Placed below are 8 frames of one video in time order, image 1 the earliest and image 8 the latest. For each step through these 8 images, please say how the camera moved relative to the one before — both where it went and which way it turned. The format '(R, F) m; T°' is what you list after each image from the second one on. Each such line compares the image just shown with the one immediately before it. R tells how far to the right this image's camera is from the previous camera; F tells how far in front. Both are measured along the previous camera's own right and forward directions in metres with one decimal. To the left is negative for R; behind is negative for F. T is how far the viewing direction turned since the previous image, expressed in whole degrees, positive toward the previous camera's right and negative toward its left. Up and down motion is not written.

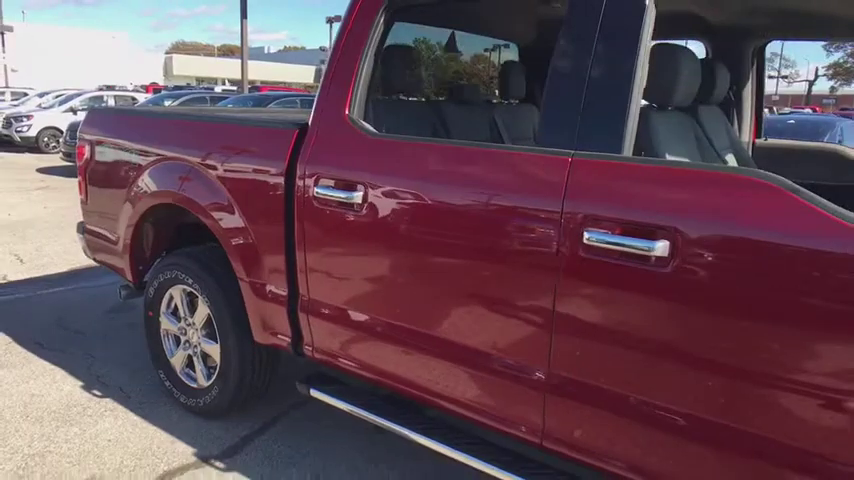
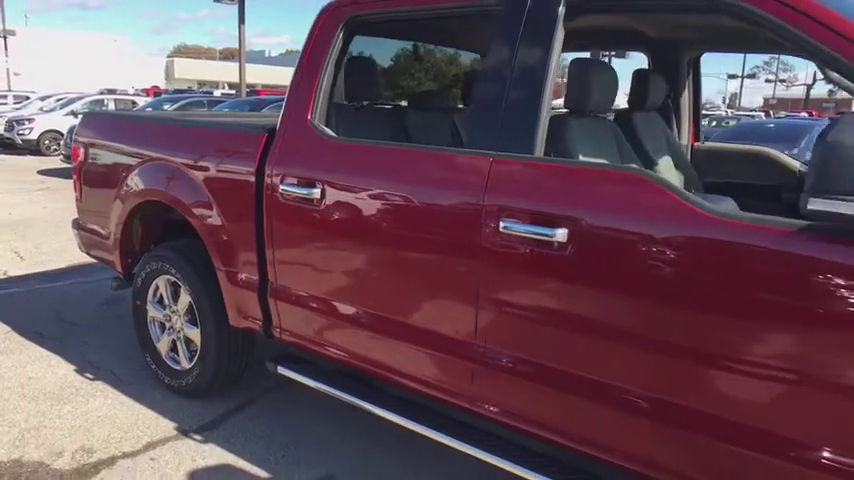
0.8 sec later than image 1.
(+0.2, -0.3) m; 0°
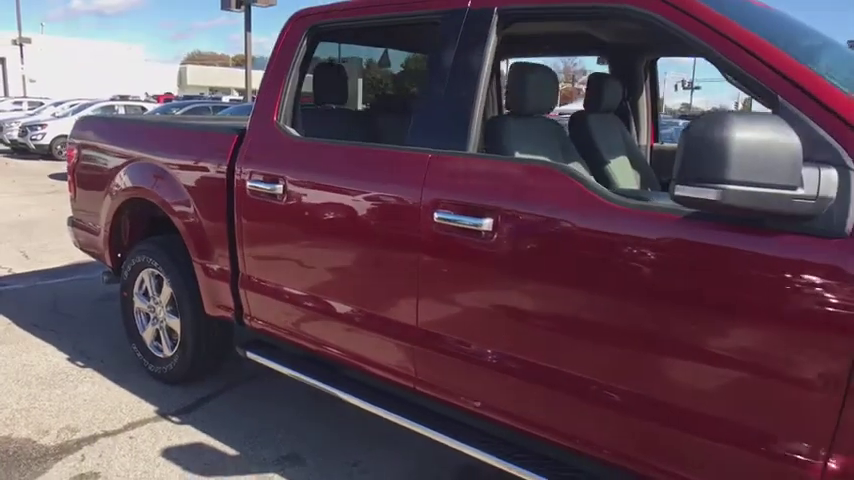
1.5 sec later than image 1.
(+0.2, -0.2) m; -1°
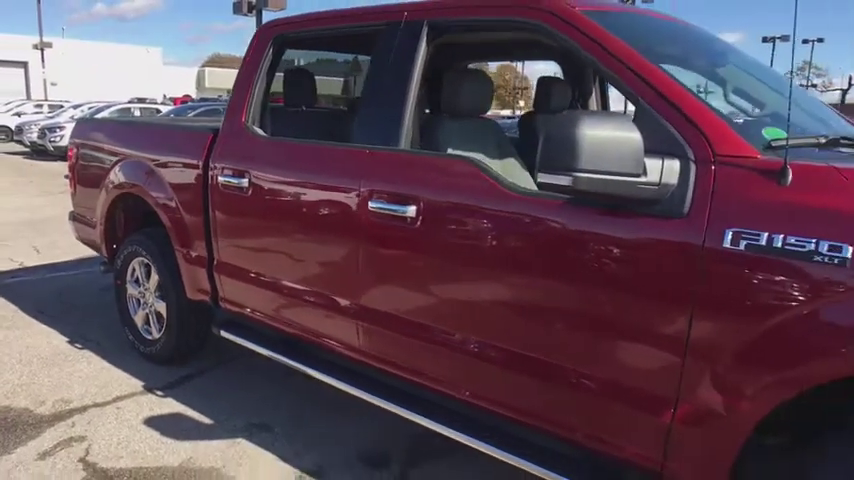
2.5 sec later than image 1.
(+0.3, -0.3) m; -2°
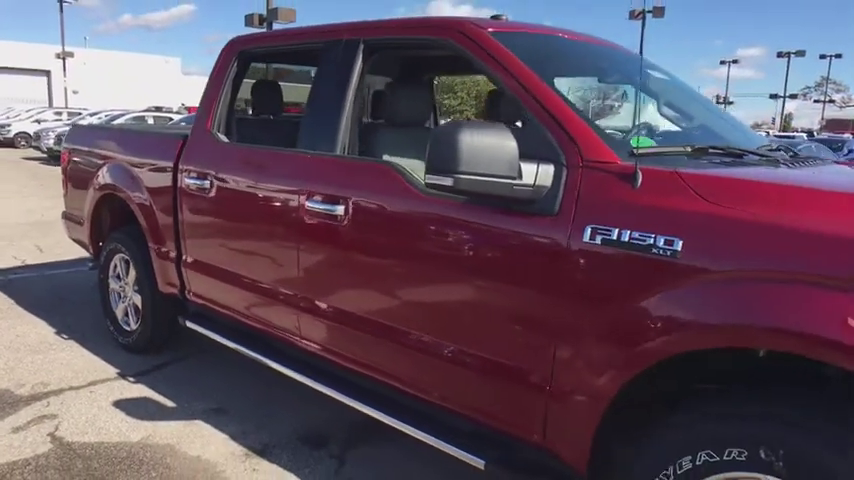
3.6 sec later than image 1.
(+0.4, -0.3) m; -1°
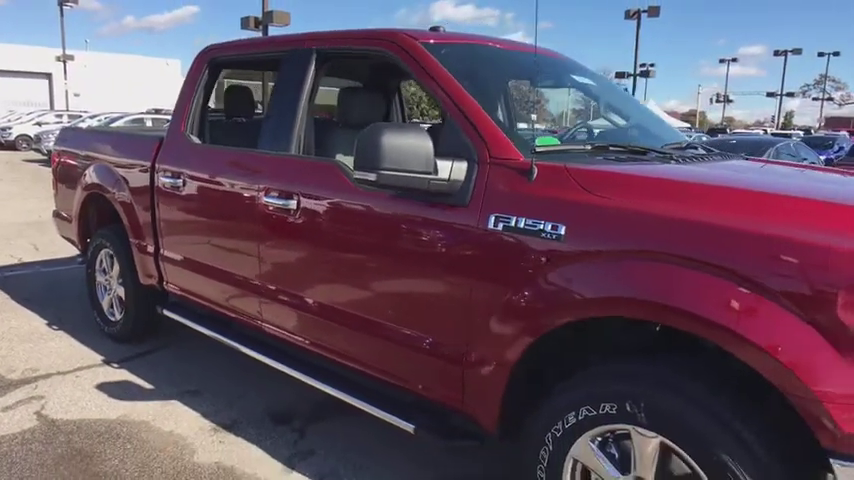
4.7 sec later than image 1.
(+0.3, -0.3) m; 0°
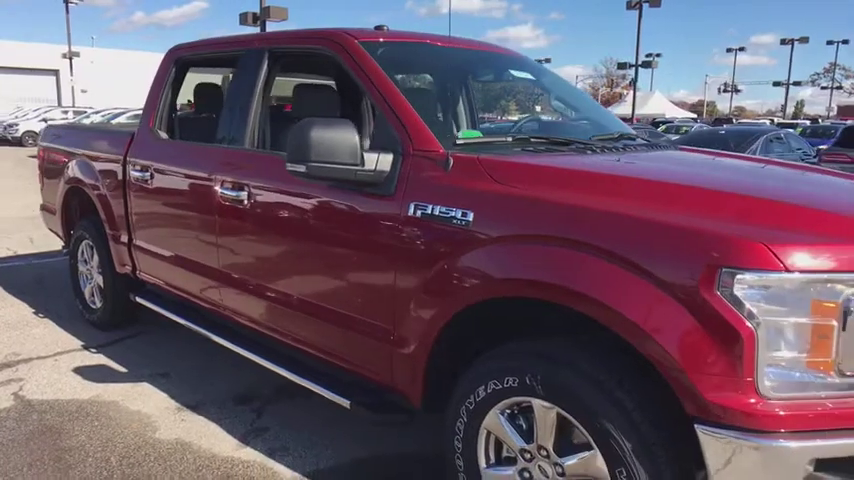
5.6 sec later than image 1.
(+0.3, -0.2) m; -1°
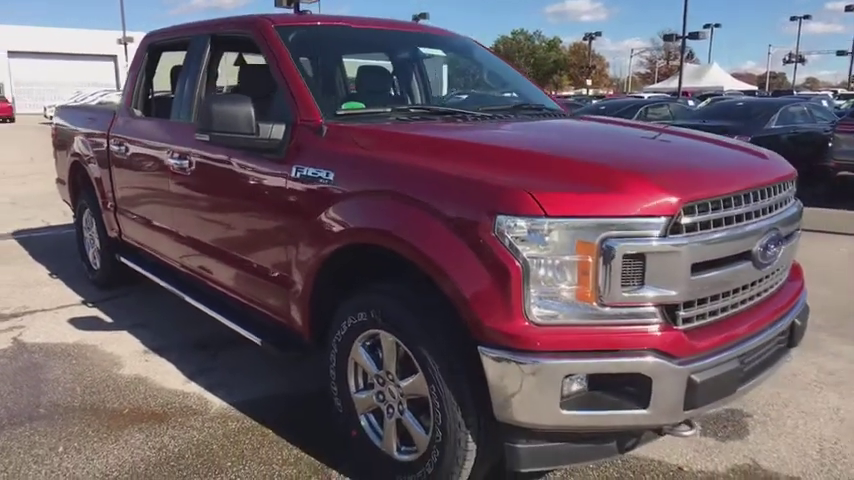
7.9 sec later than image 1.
(+0.8, -0.4) m; -5°
